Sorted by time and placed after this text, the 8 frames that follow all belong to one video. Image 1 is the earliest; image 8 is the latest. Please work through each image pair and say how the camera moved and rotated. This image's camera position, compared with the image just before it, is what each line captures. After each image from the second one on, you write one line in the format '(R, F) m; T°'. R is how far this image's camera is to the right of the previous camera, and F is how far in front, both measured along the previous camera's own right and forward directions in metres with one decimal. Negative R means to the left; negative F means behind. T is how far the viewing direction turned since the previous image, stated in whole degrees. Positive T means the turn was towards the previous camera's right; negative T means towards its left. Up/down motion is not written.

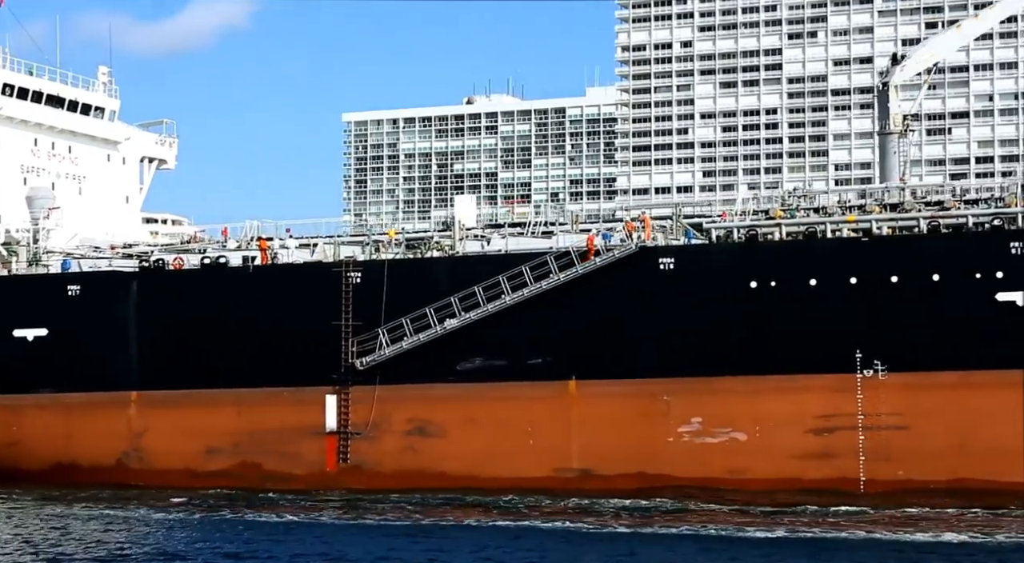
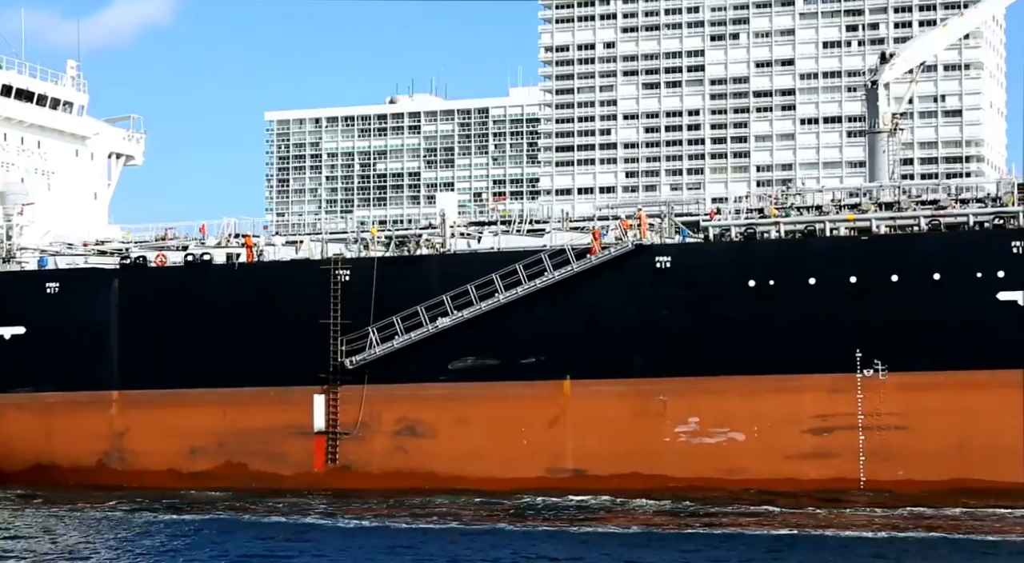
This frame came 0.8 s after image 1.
(-1.0, +0.3) m; +2°
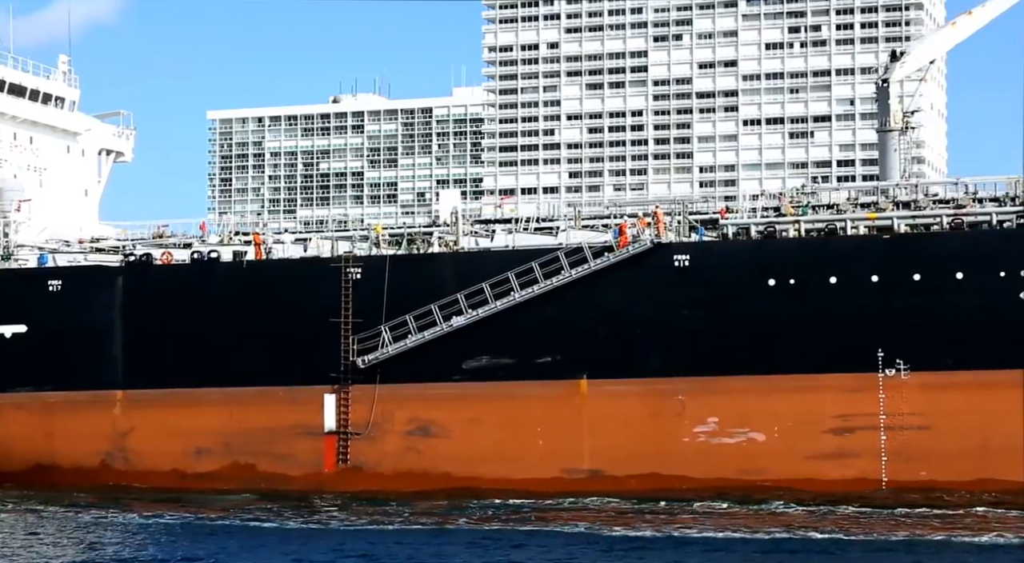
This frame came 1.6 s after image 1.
(-1.0, +0.3) m; +2°
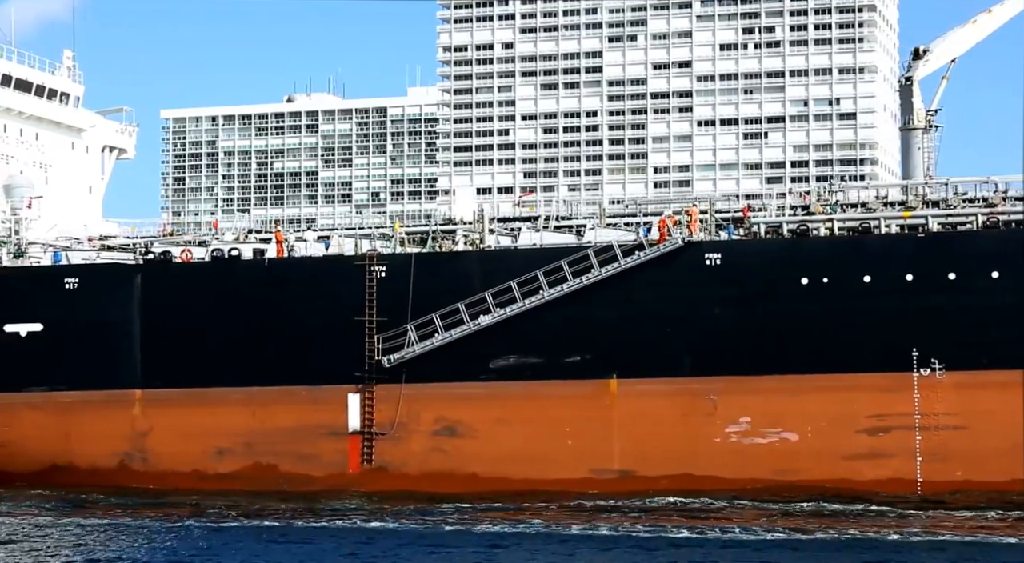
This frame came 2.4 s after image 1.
(-1.0, +0.3) m; +1°
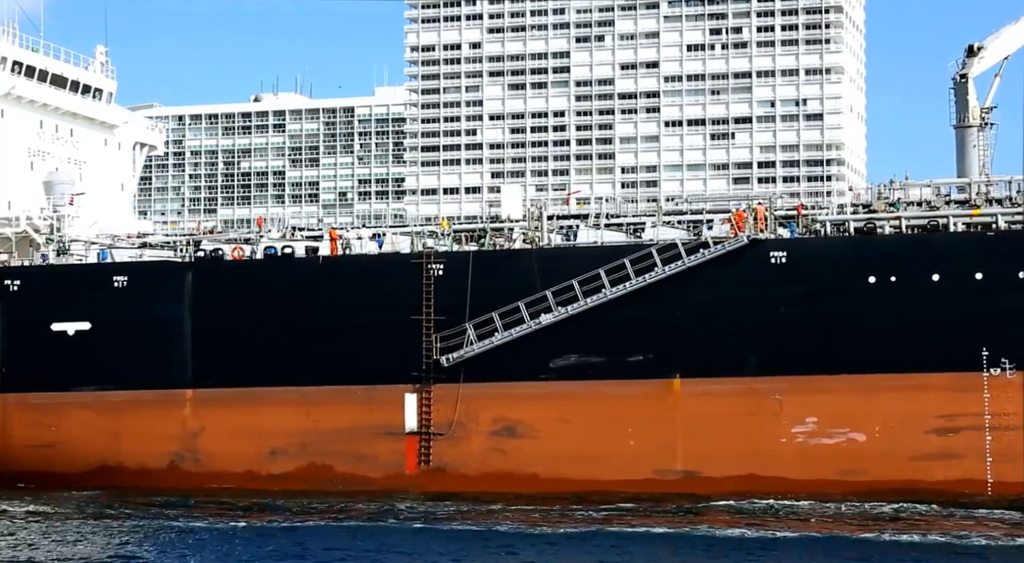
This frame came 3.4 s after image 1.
(-1.3, +0.3) m; +1°
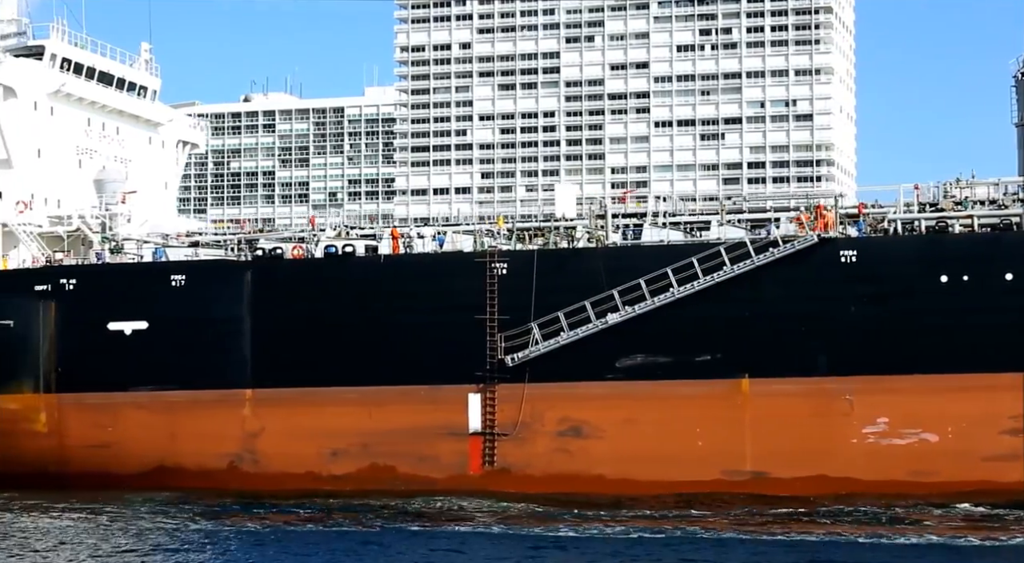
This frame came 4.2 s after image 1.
(-1.1, +0.2) m; 0°
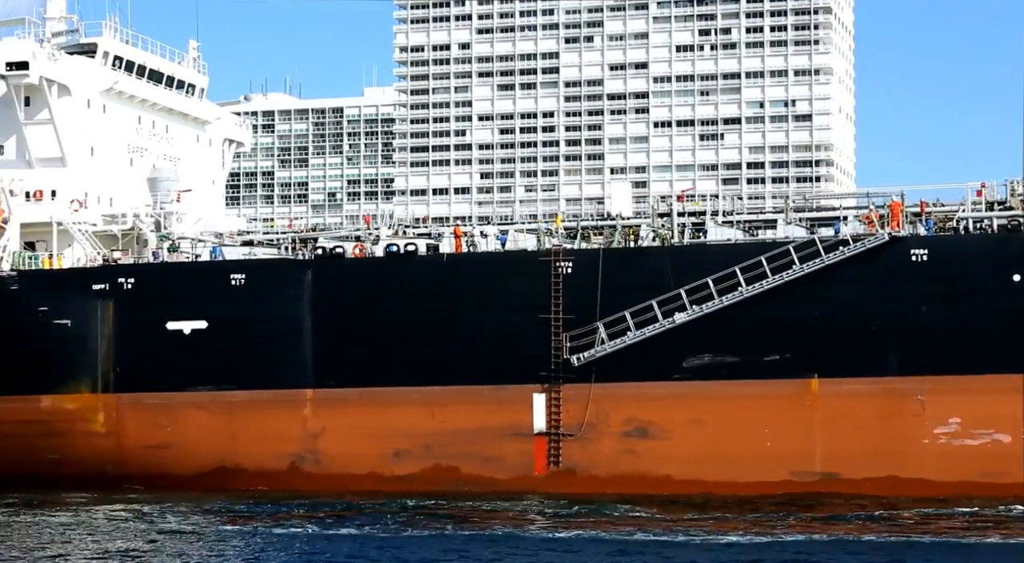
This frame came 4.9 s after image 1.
(-0.9, +0.2) m; 0°
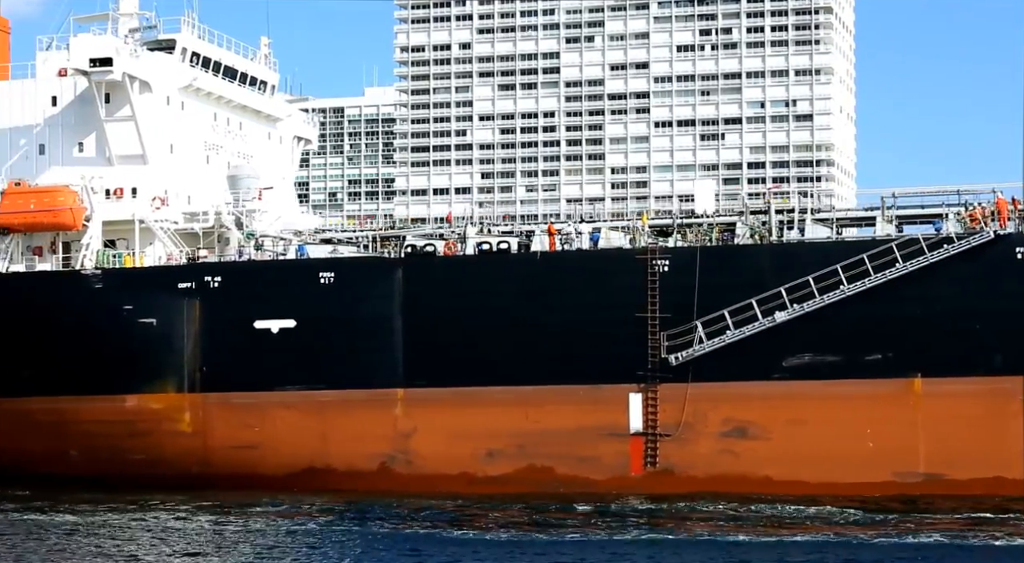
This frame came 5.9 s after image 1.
(-1.3, +0.3) m; 0°
